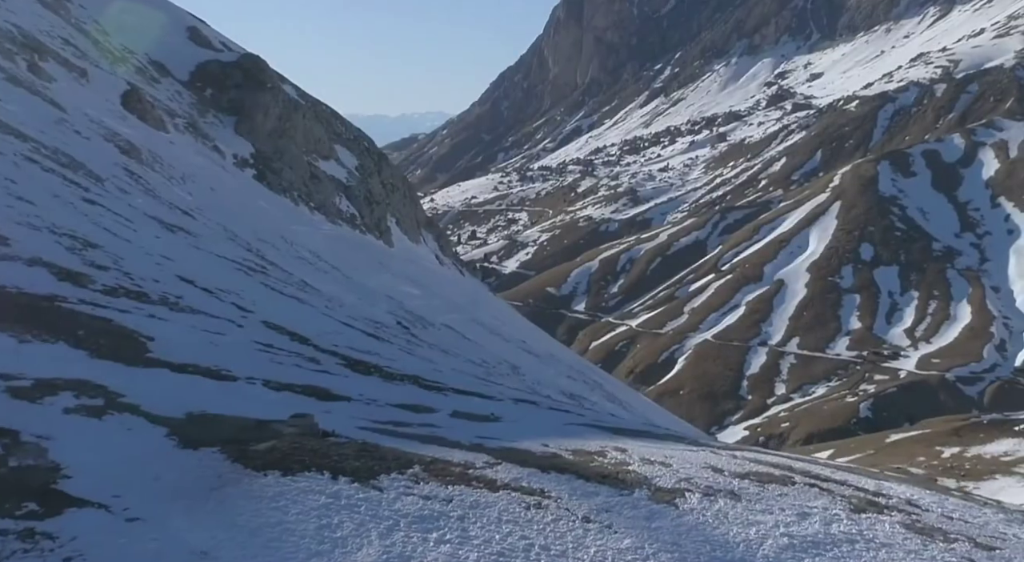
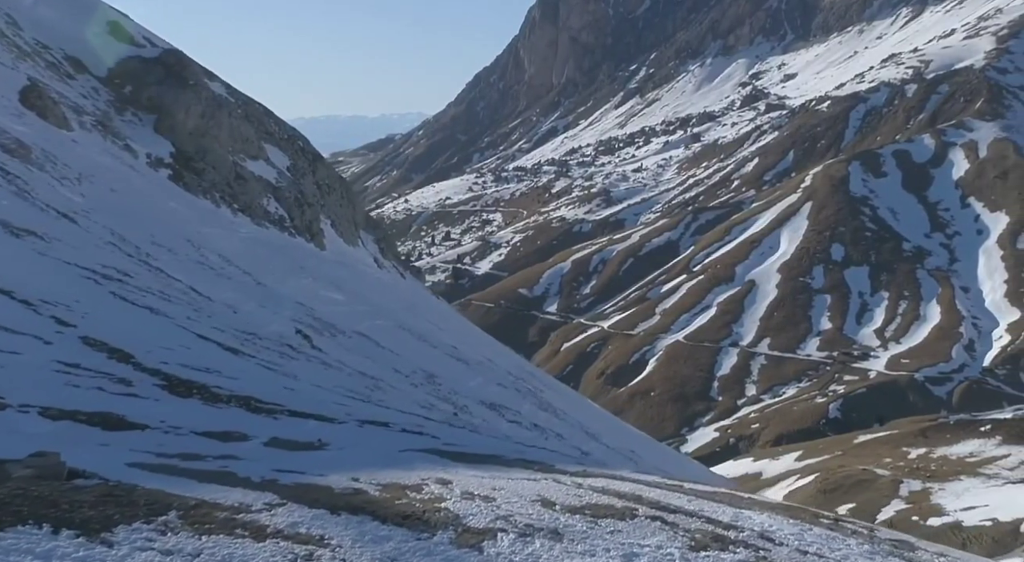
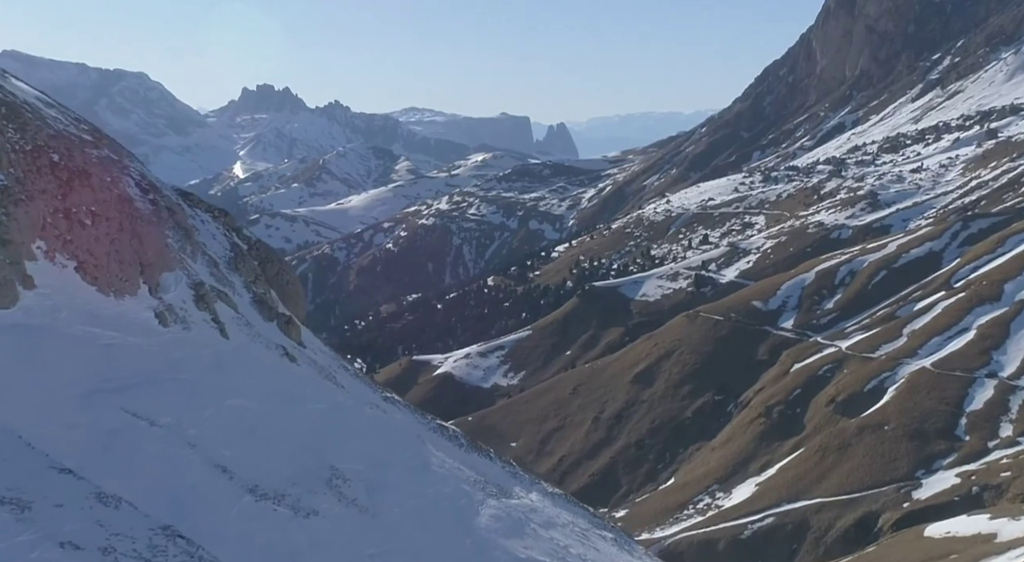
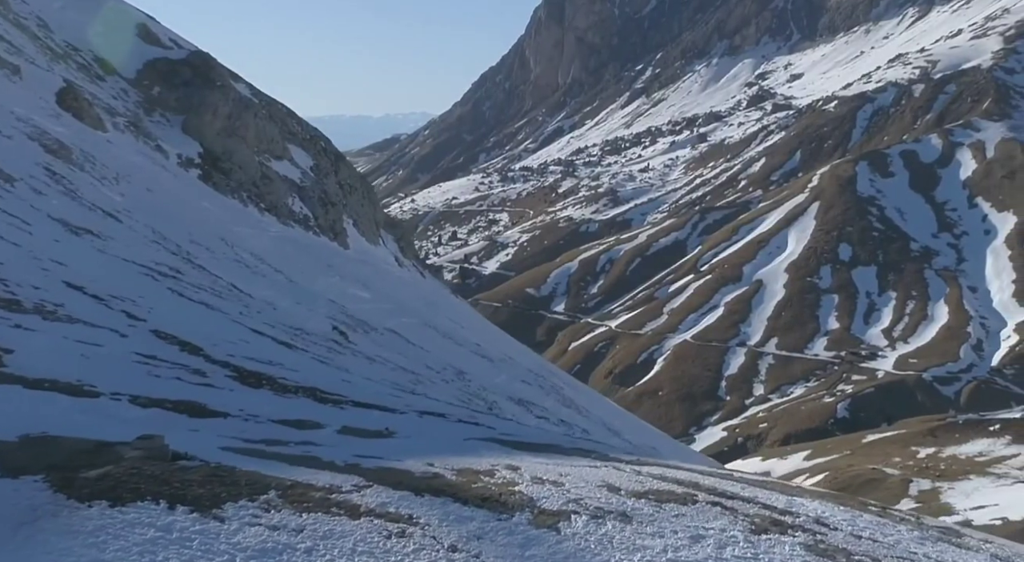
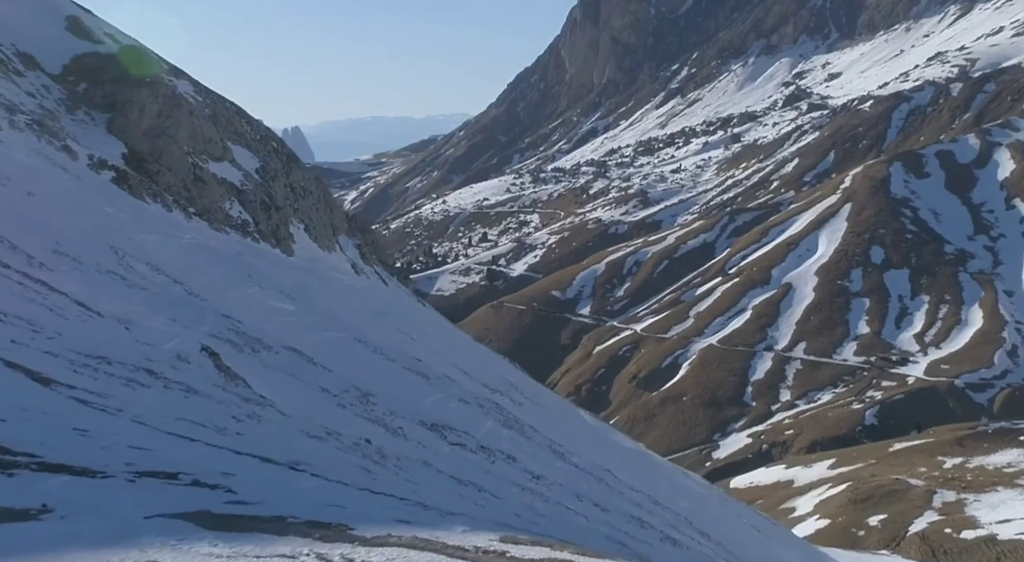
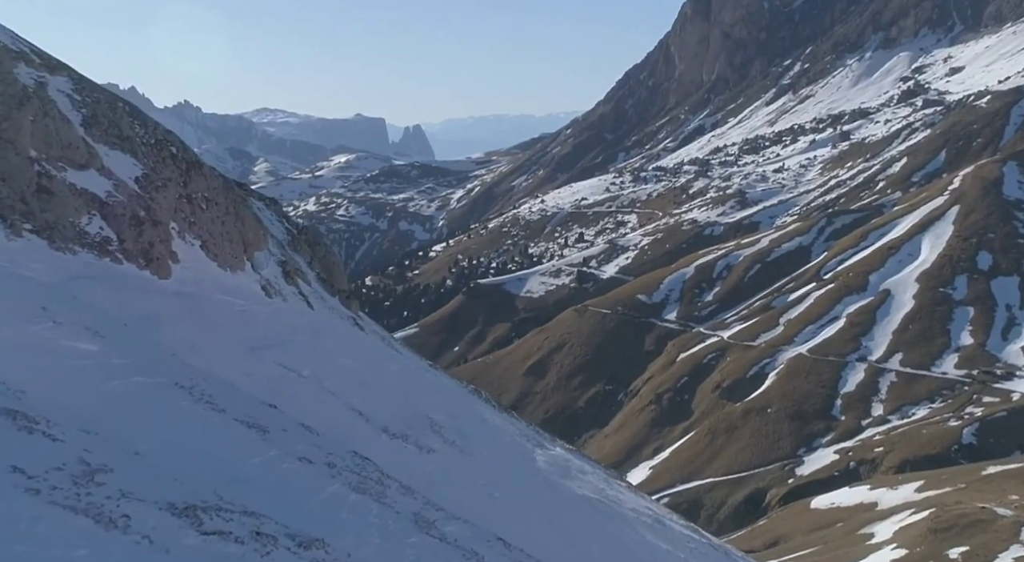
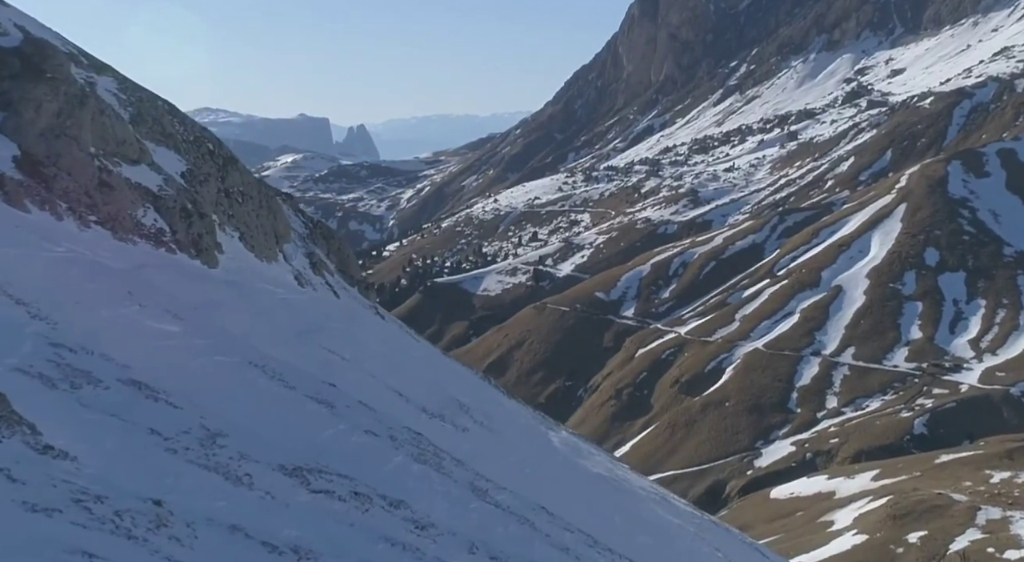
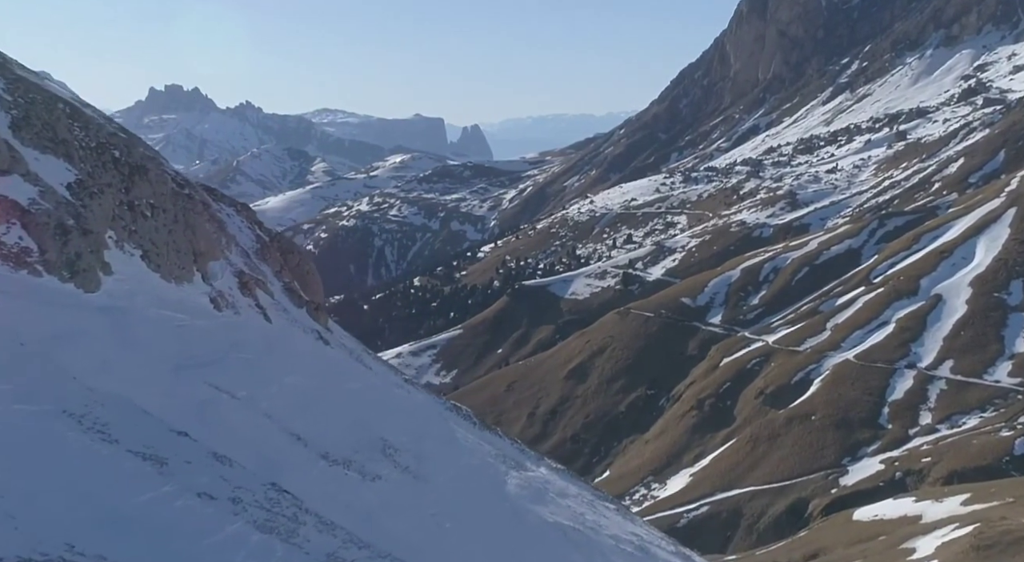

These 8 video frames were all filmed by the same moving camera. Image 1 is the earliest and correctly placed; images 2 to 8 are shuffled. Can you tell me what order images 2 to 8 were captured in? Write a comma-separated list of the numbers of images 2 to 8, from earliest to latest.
4, 2, 5, 7, 6, 8, 3
